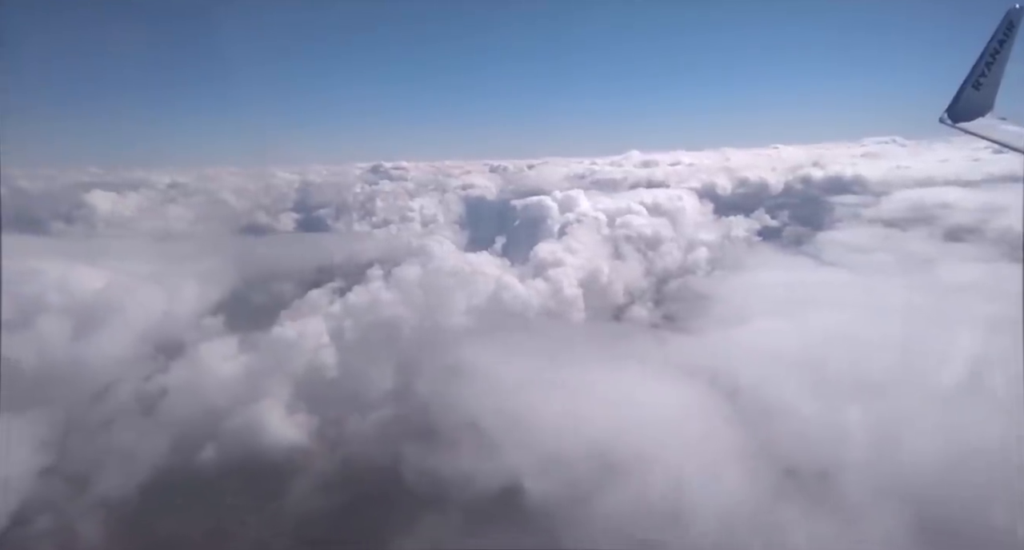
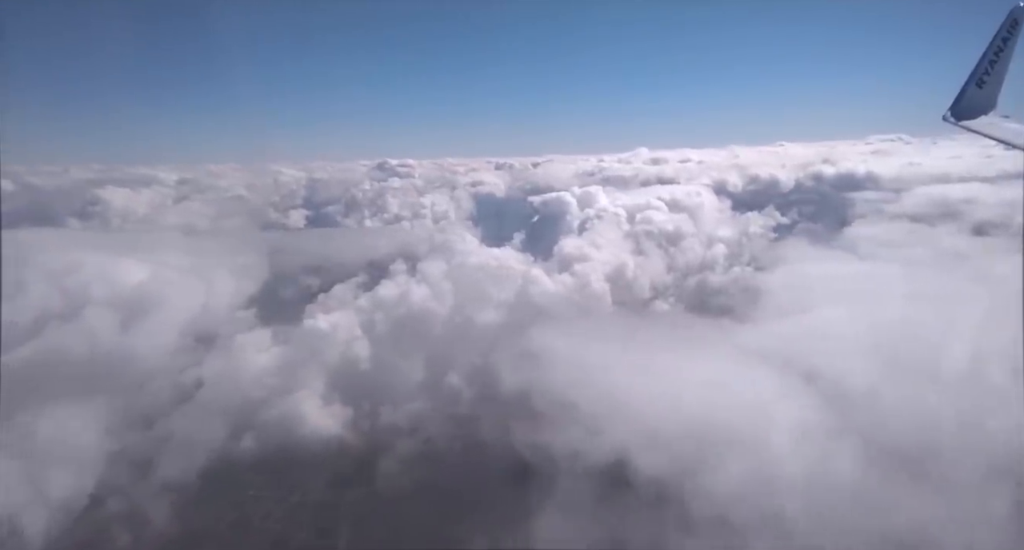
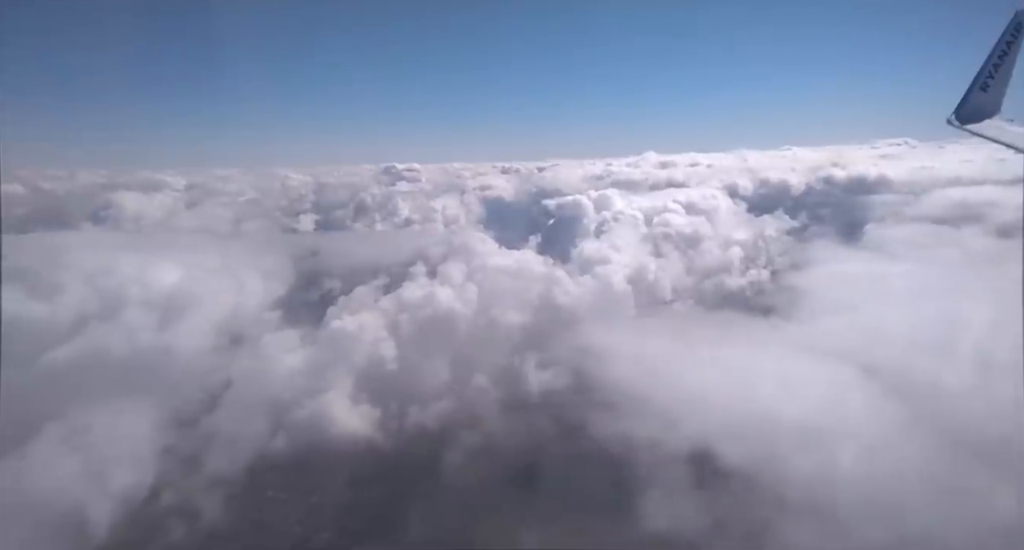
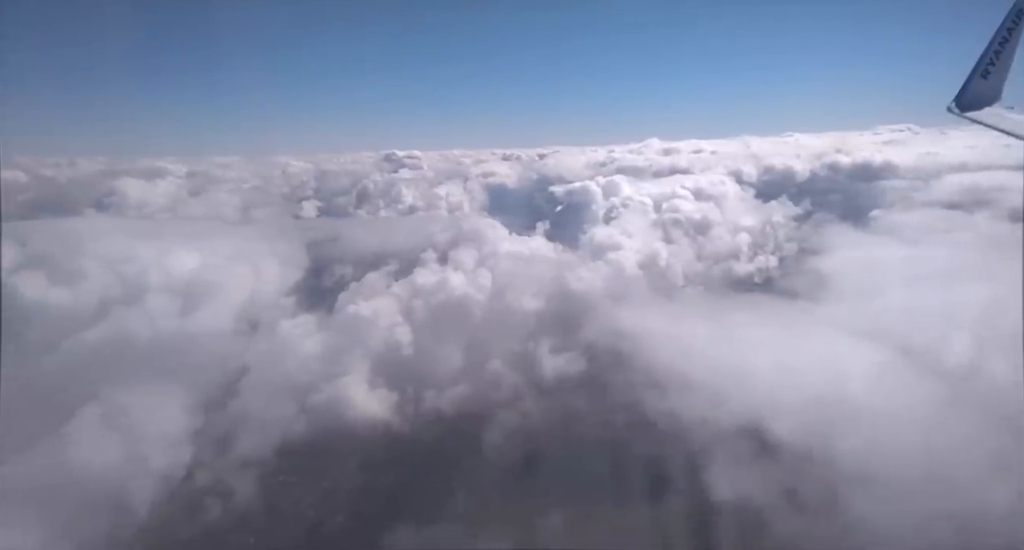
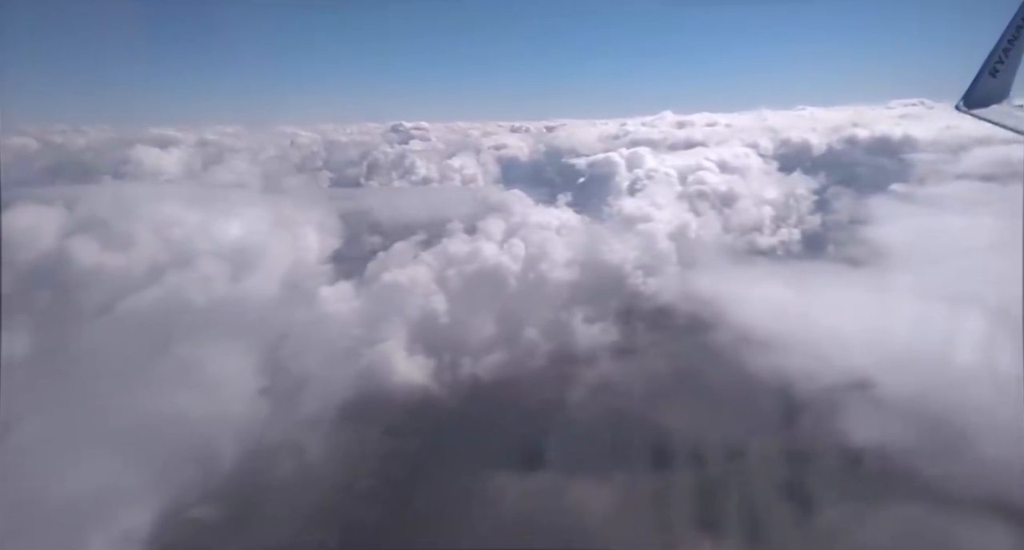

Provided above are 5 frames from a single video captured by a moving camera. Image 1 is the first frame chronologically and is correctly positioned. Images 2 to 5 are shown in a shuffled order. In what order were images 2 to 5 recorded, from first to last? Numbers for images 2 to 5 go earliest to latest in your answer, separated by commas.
2, 3, 4, 5
